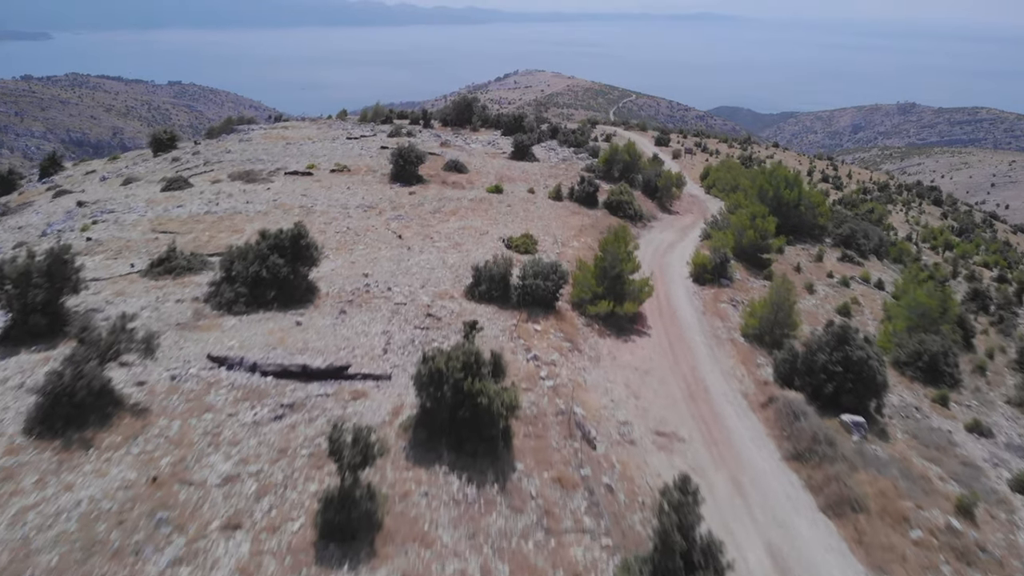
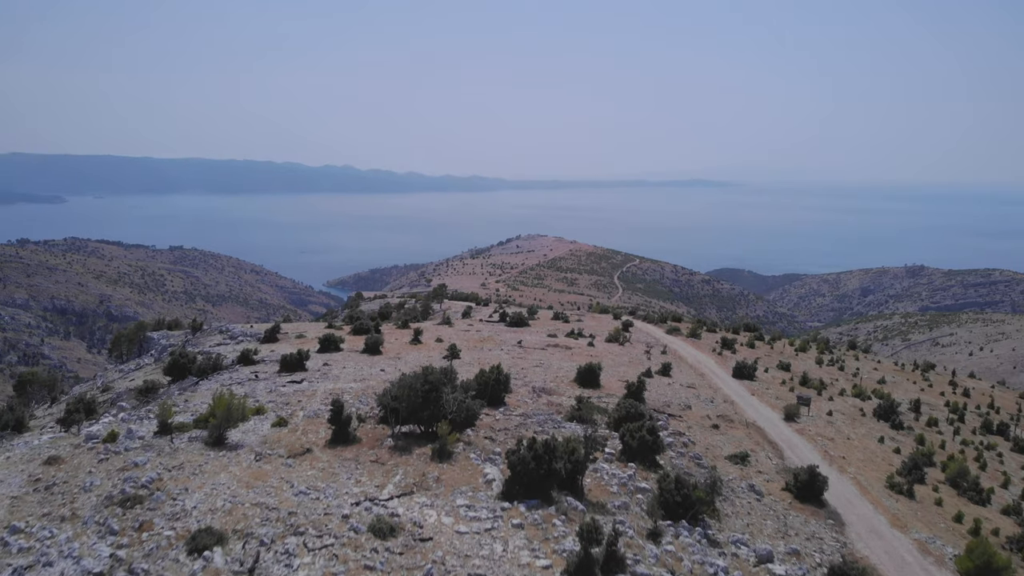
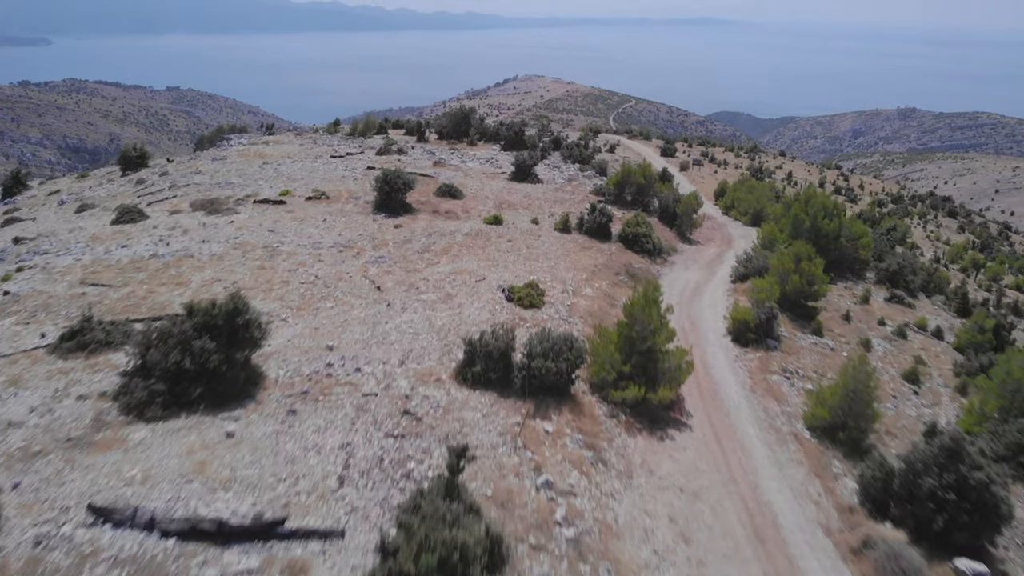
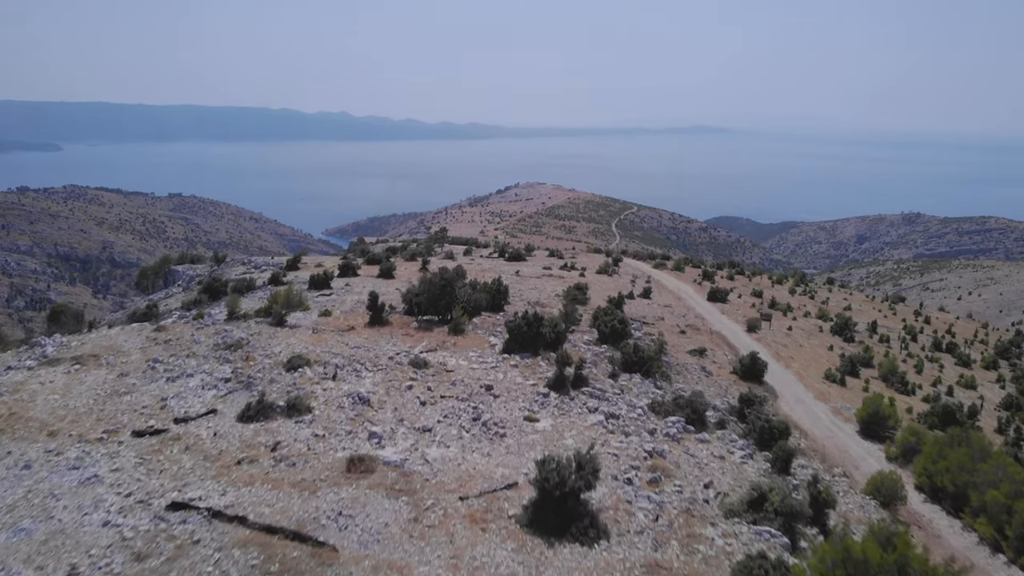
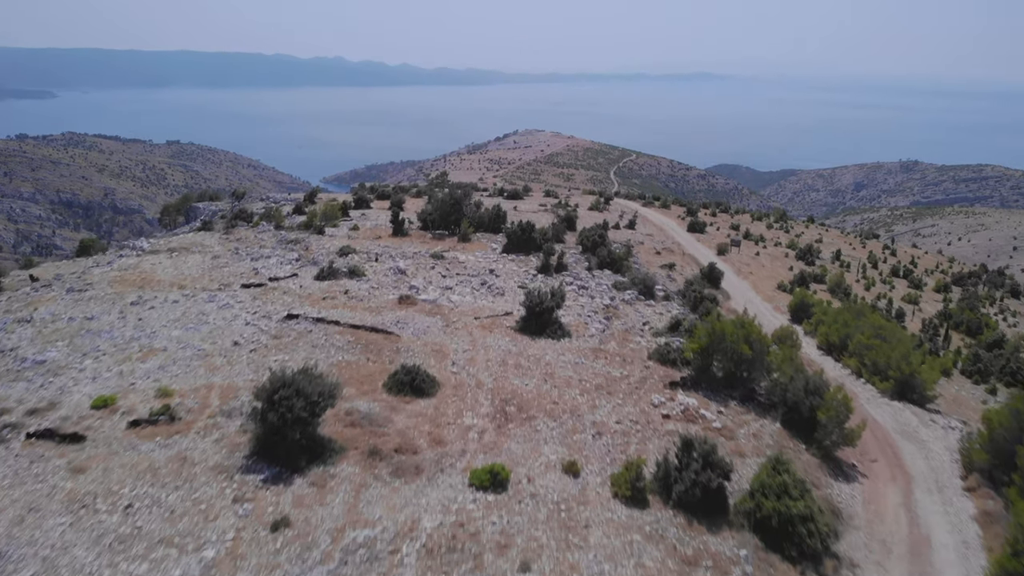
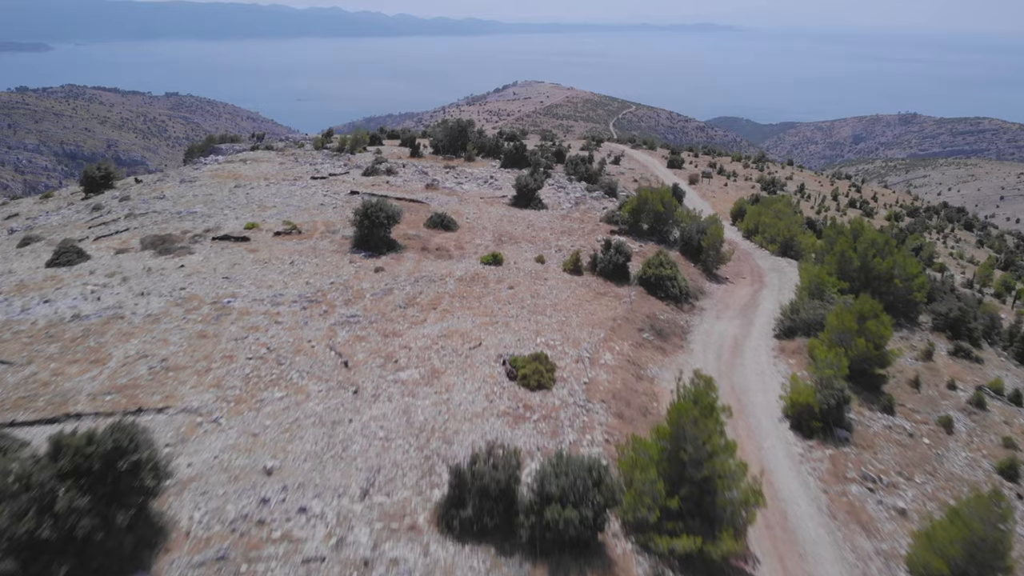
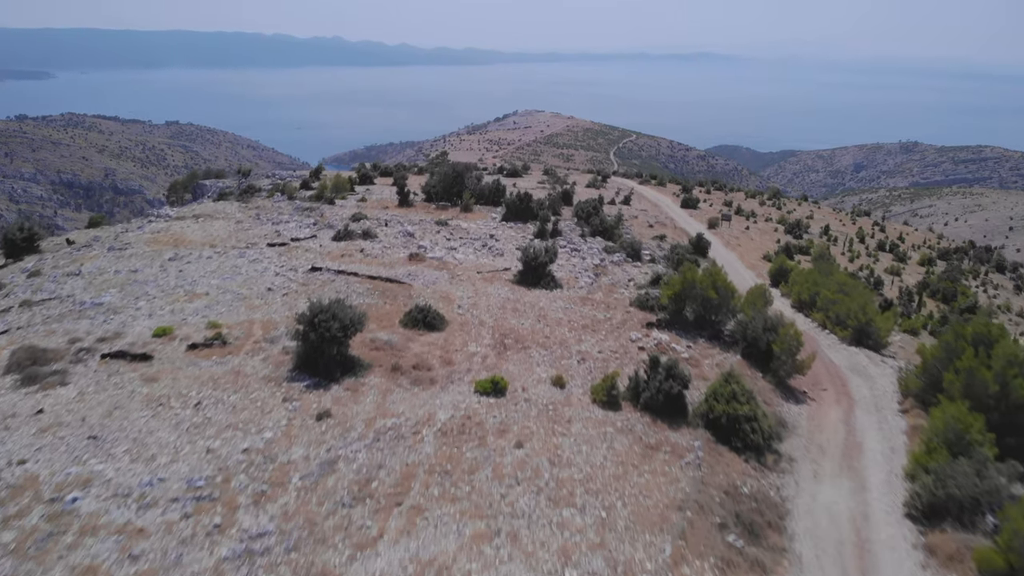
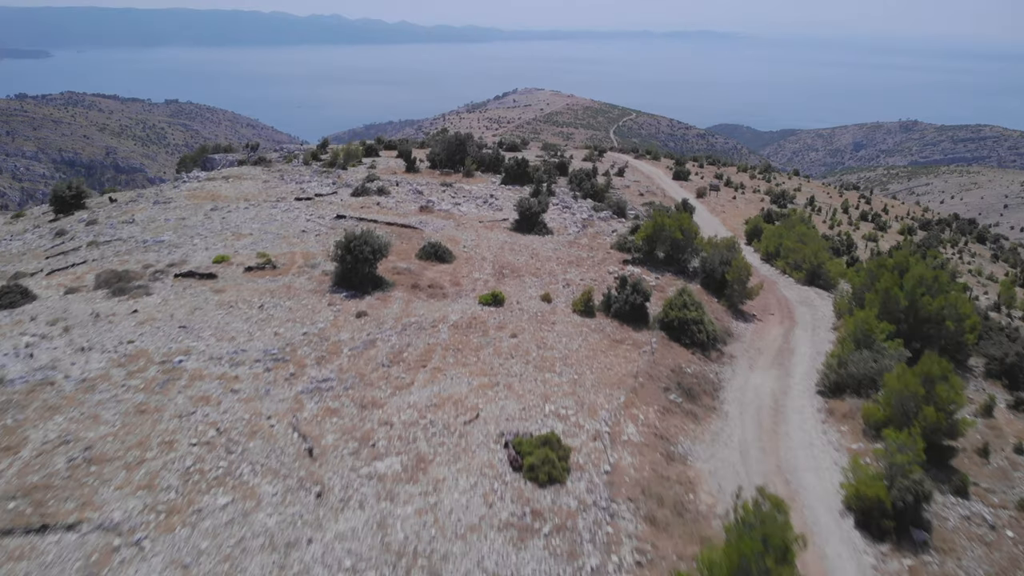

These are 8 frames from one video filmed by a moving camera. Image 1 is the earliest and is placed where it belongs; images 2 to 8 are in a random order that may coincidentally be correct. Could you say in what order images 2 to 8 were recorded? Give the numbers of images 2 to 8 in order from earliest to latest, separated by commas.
3, 6, 8, 7, 5, 4, 2
